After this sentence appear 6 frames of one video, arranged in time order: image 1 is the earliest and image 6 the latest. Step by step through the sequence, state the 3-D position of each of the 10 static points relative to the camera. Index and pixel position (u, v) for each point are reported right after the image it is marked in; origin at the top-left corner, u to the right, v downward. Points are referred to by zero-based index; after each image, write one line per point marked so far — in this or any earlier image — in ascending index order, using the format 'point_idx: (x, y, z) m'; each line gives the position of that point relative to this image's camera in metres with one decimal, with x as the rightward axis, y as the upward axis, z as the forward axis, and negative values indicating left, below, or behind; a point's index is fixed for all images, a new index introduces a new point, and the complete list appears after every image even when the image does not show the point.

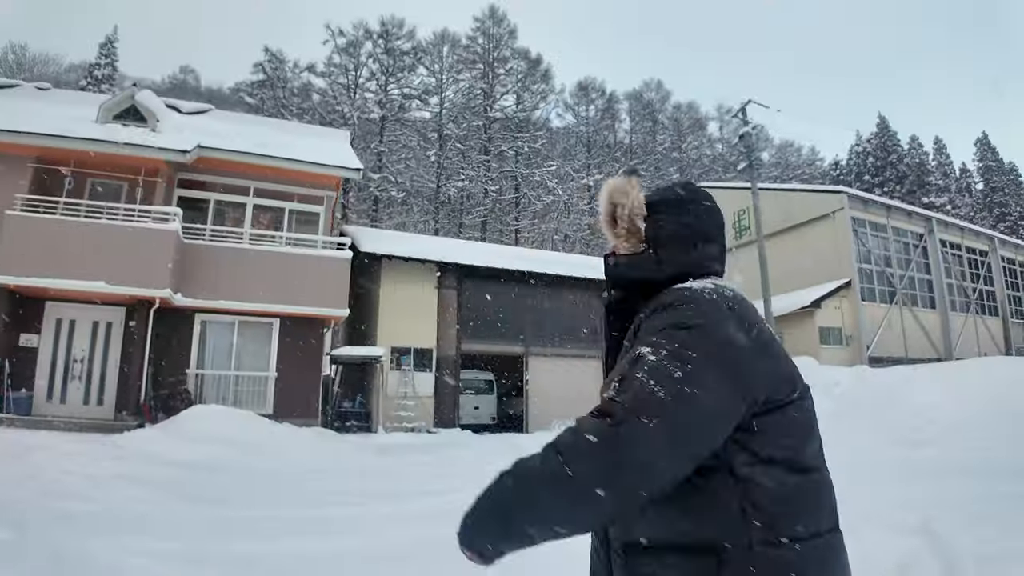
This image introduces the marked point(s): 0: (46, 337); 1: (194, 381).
0: (-8.0, -0.9, +10.1) m
1: (-5.6, -1.6, +10.4) m
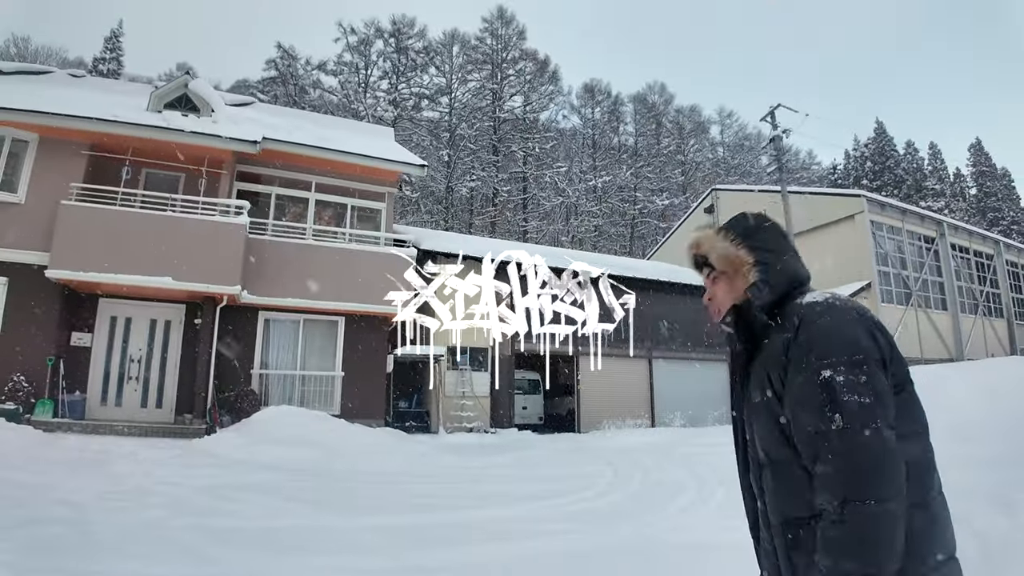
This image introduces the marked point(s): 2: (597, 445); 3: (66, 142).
0: (-6.6, -0.8, +9.6) m
1: (-4.3, -1.6, +10.0) m
2: (+2.3, -3.3, +12.5) m
3: (-7.1, +2.4, +9.7) m
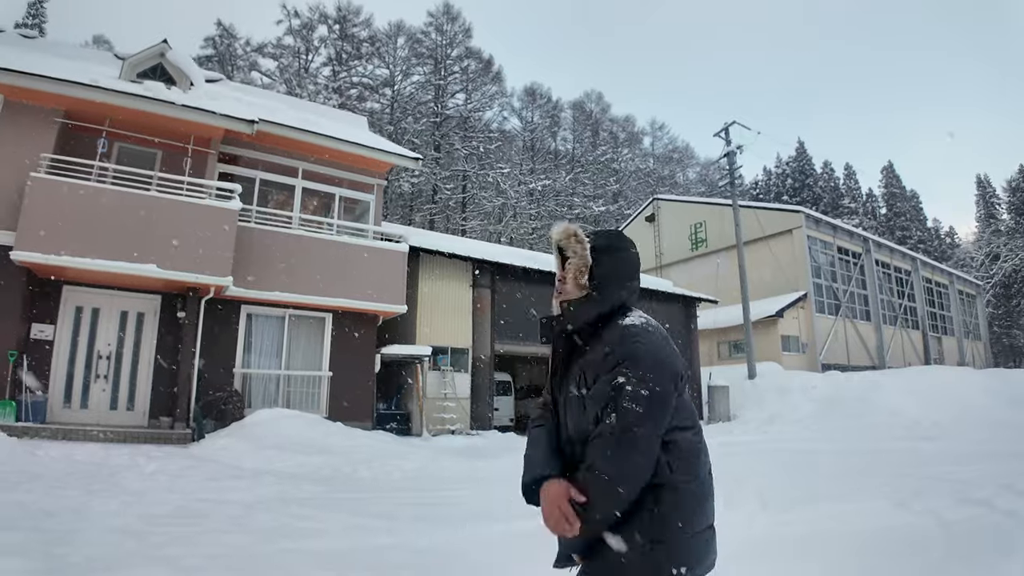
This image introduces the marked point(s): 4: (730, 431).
0: (-6.5, -0.6, +8.5) m
1: (-4.2, -1.5, +9.2) m
2: (+1.8, -3.4, +12.7) m
3: (-6.9, +2.6, +8.5) m
4: (+6.0, -3.8, +16.1) m
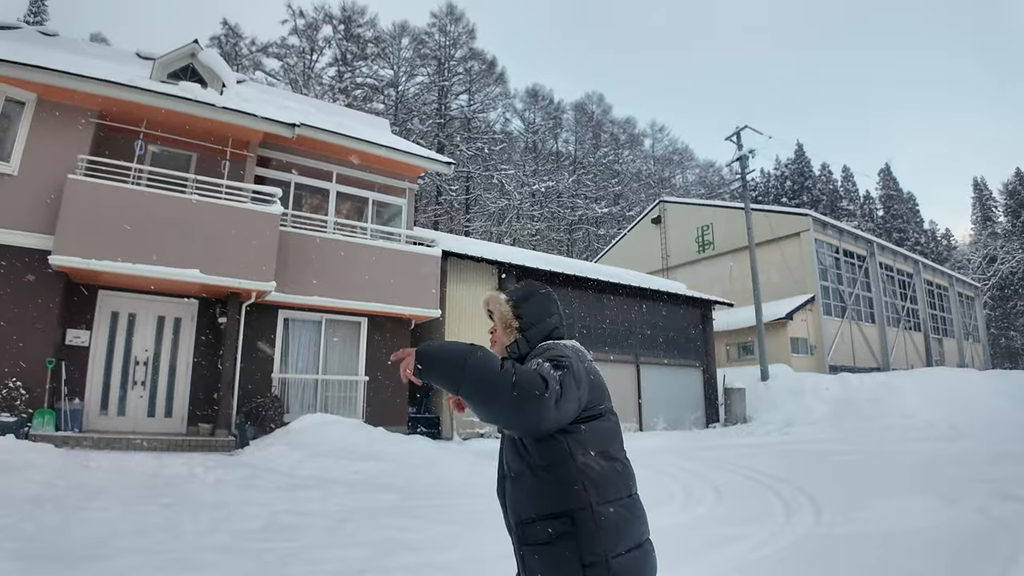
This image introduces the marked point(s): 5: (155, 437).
0: (-5.8, -0.7, +8.3) m
1: (-3.6, -1.5, +9.1) m
2: (+2.4, -3.4, +12.7) m
3: (-6.2, +2.6, +8.3) m
4: (+6.5, -3.9, +16.1) m
5: (-4.7, -2.0, +7.7) m
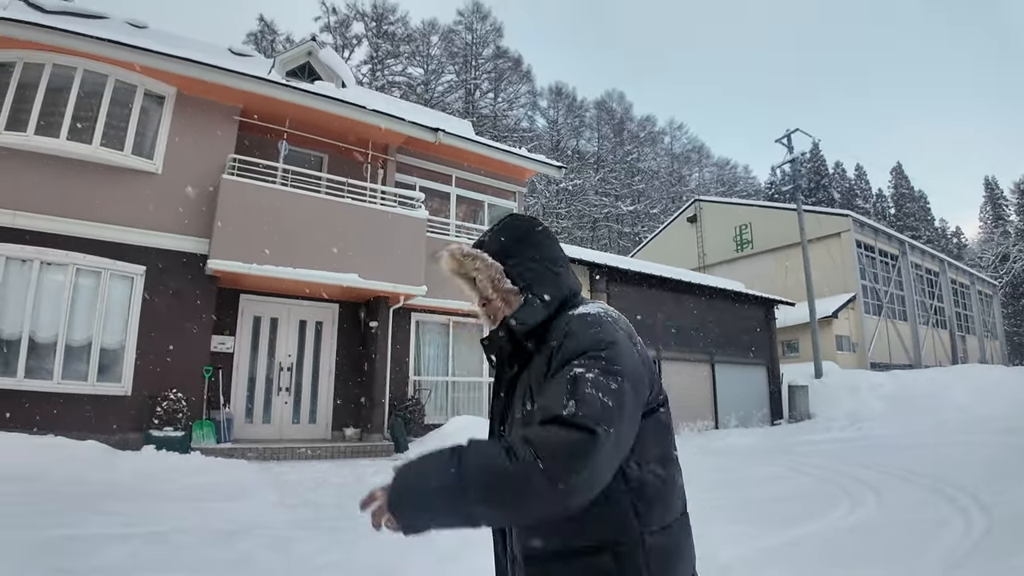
0: (-3.7, -0.7, +8.1) m
1: (-1.5, -1.6, +8.9) m
2: (+4.5, -3.4, +12.7) m
3: (-4.1, +2.5, +8.1) m
4: (+8.5, -3.9, +16.2) m
5: (-2.5, -2.0, +7.6) m
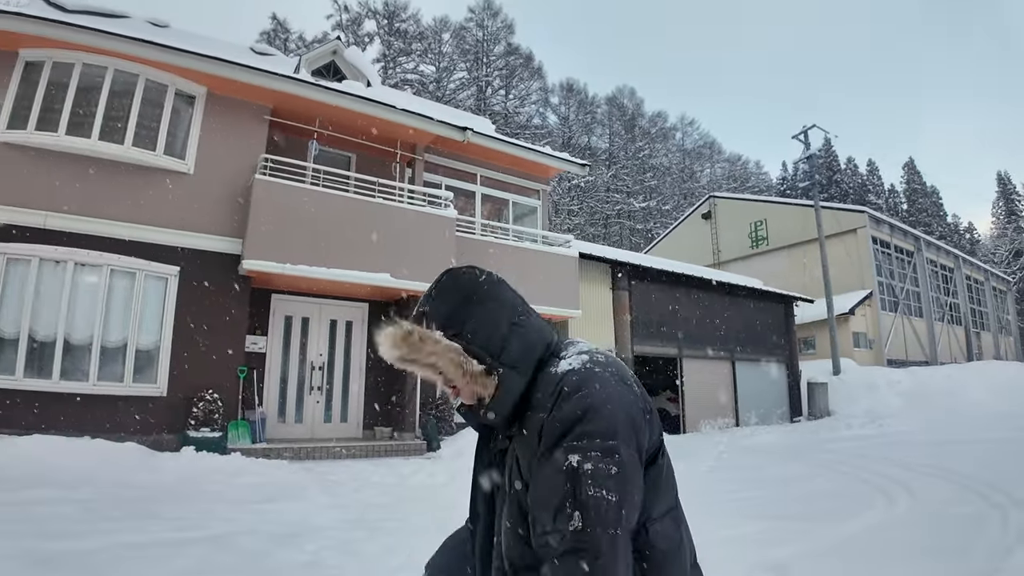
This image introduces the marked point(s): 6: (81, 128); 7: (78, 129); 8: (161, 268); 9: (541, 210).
0: (-3.2, -0.7, +8.1) m
1: (-1.0, -1.5, +8.9) m
2: (+4.9, -3.4, +12.6) m
3: (-3.7, +2.5, +8.1) m
4: (+9.0, -3.8, +16.1) m
5: (-2.1, -2.0, +7.6) m
6: (-5.3, +2.0, +7.3) m
7: (-5.3, +1.9, +7.2) m
8: (-4.3, +0.2, +7.3) m
9: (+0.5, +1.5, +10.9) m
